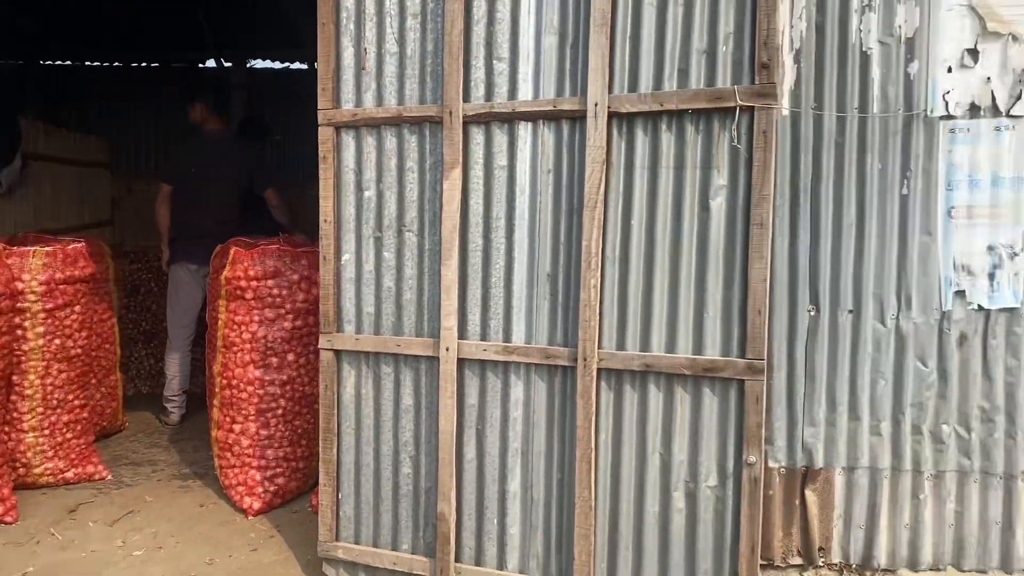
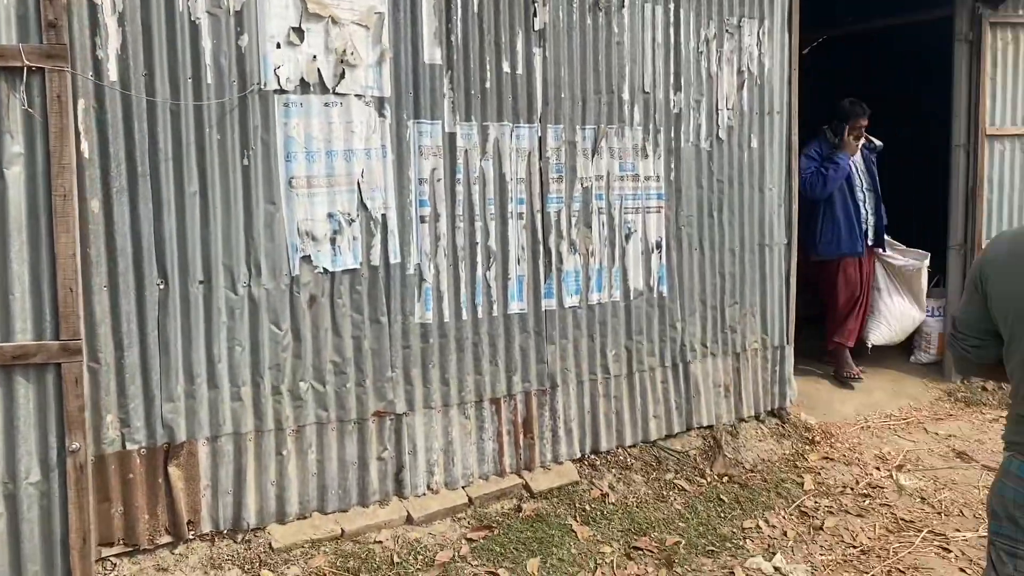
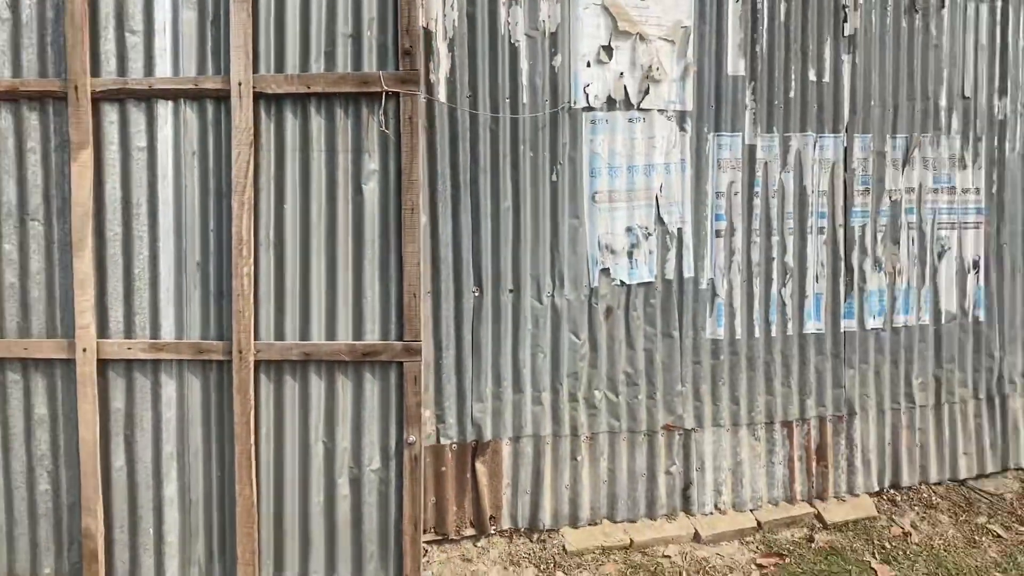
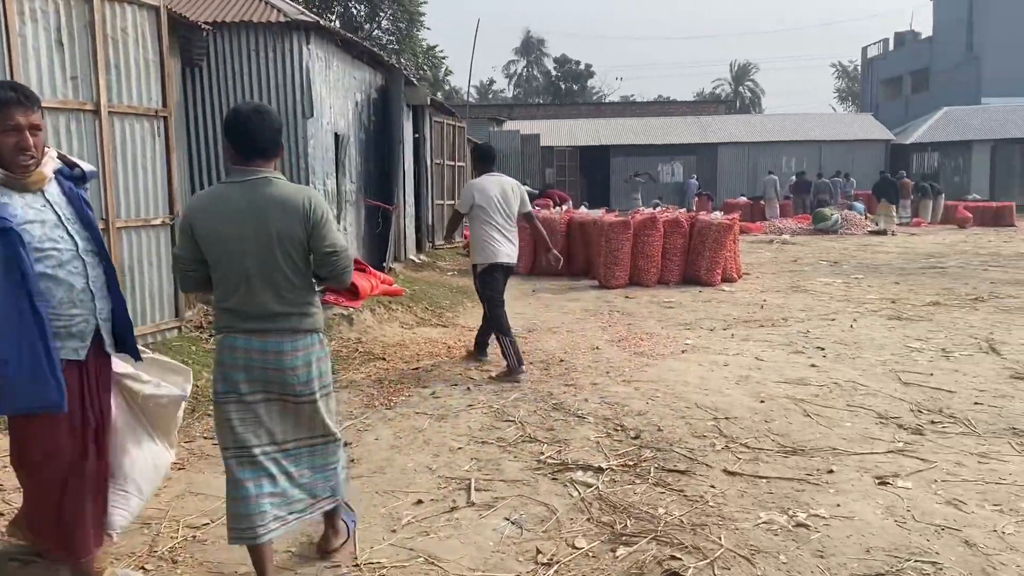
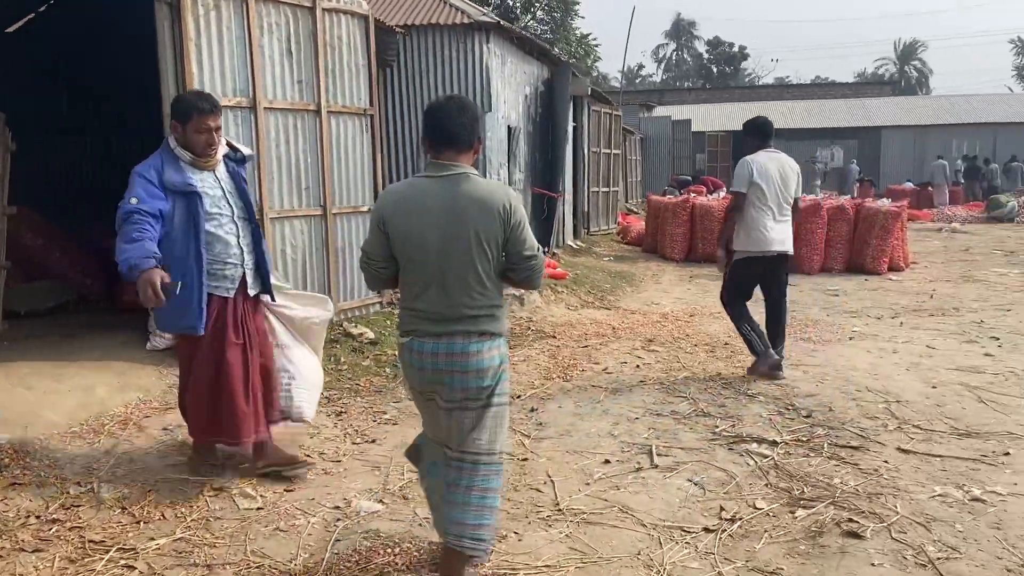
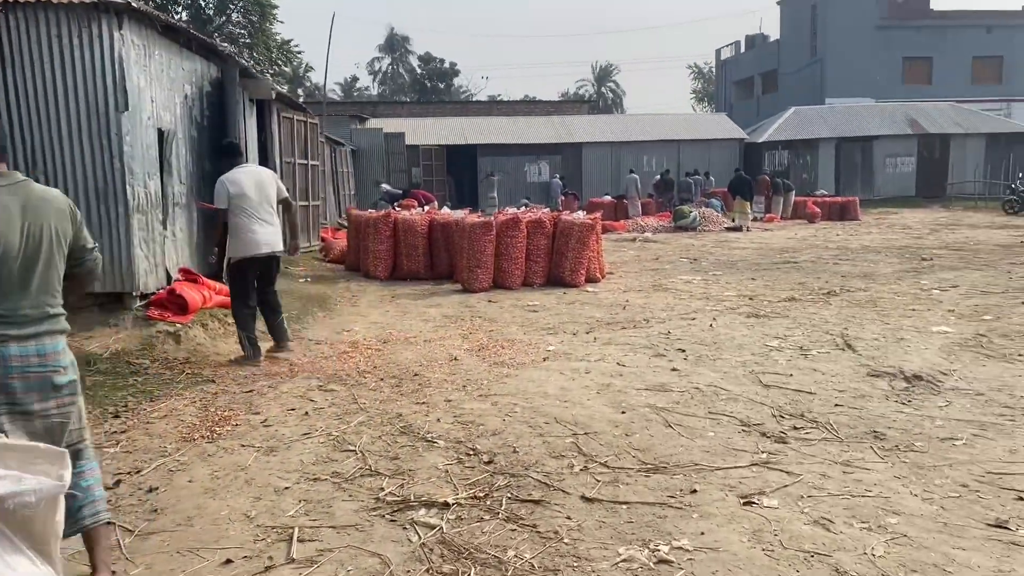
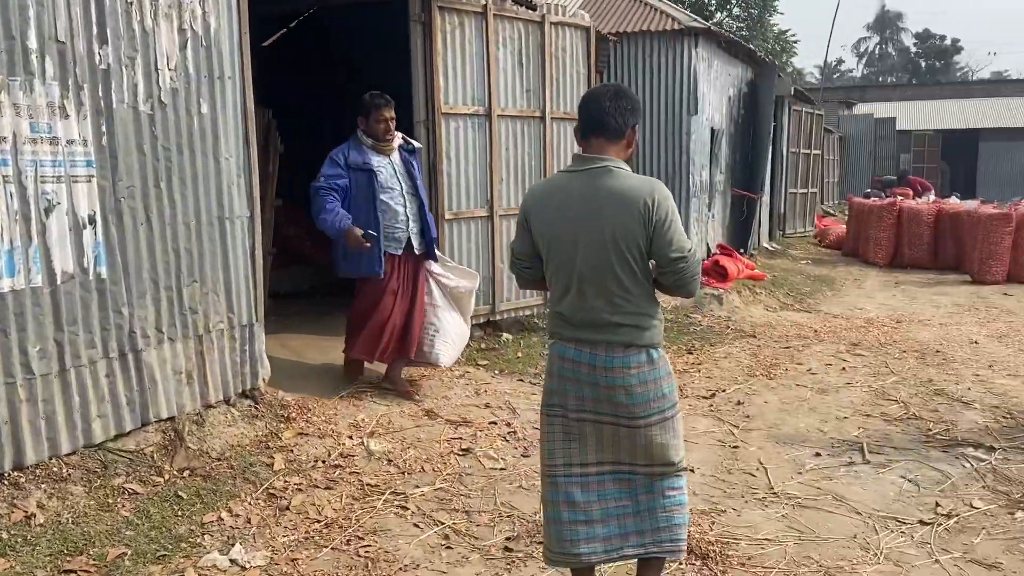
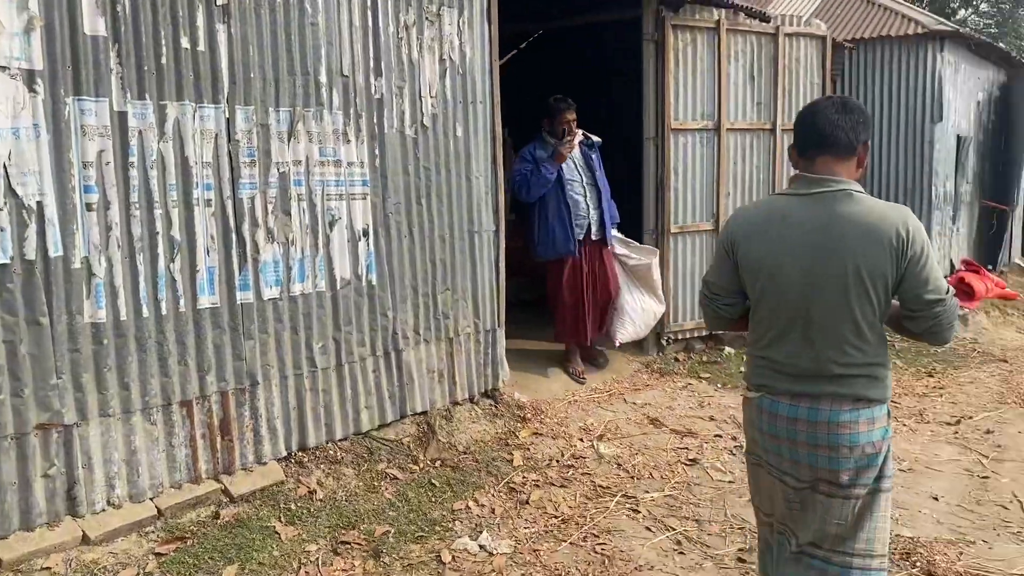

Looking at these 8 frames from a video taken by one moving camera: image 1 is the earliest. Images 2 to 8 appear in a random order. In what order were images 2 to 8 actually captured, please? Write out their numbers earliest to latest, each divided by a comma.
3, 2, 8, 7, 5, 4, 6
